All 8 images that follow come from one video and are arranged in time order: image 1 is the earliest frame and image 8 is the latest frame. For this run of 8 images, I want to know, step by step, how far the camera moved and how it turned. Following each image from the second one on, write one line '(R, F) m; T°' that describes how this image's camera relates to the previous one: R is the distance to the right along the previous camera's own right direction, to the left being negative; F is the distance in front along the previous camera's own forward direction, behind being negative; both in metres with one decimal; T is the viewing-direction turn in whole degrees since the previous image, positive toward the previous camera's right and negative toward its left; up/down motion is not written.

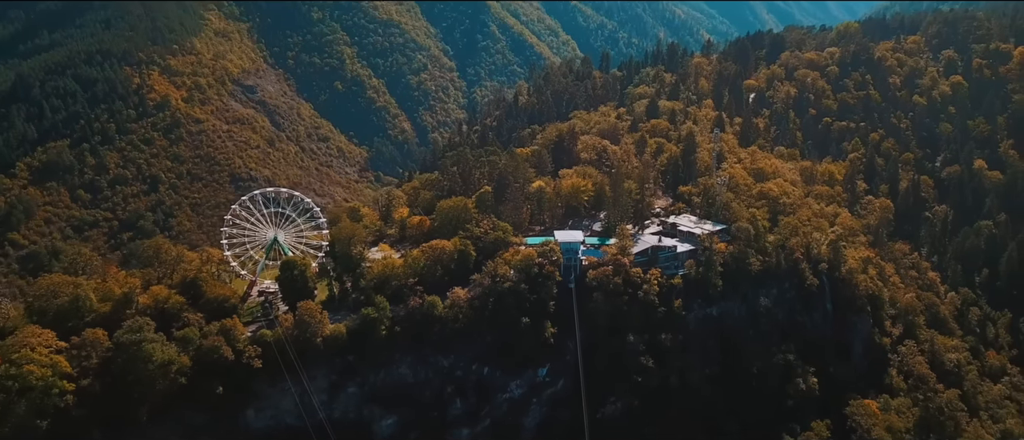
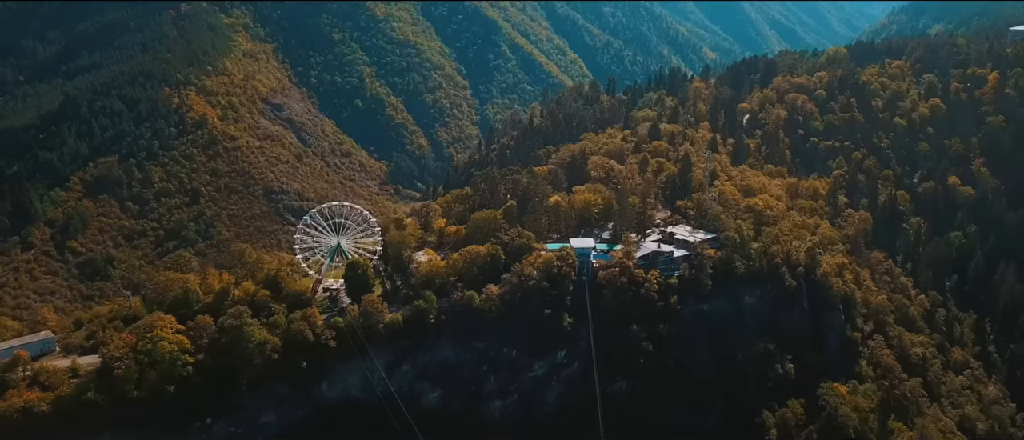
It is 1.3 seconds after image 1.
(-1.1, -7.6) m; 0°
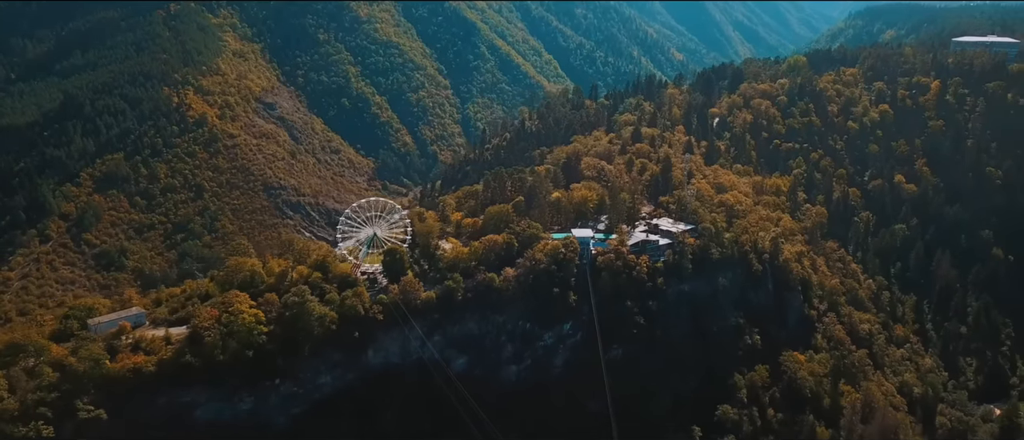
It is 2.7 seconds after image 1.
(-3.2, -7.6) m; +3°
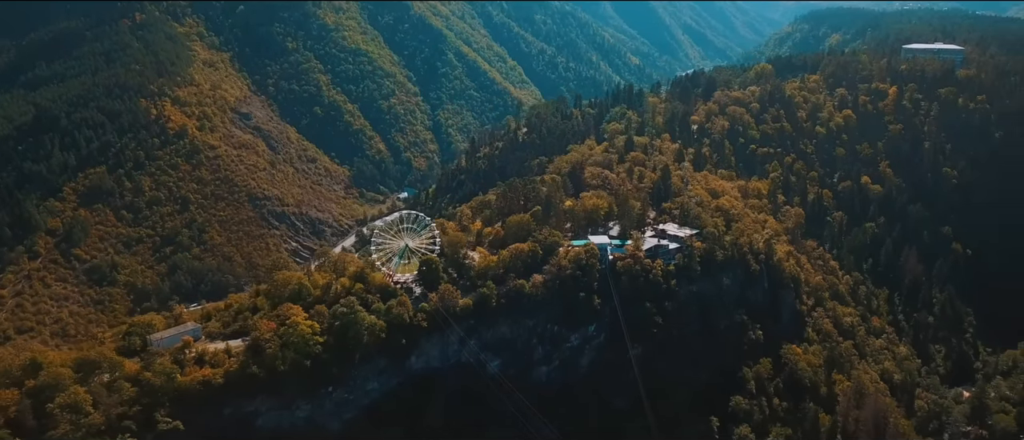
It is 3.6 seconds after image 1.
(-5.6, -2.9) m; +4°
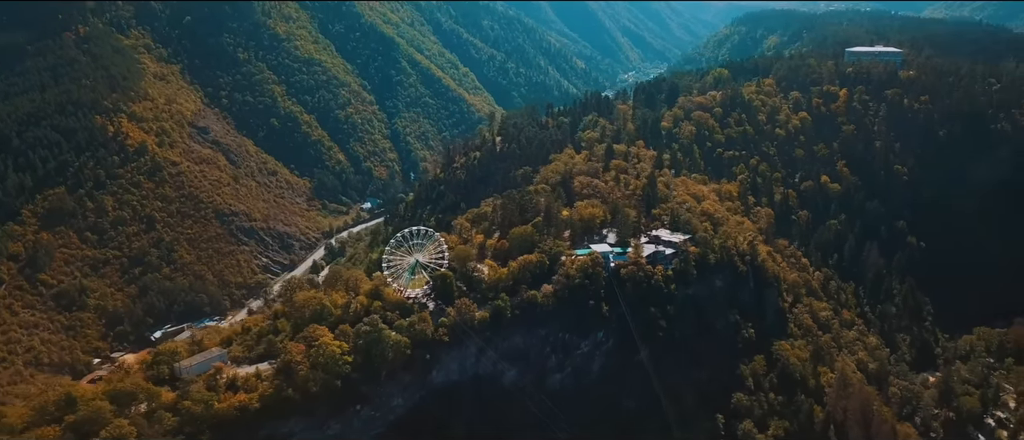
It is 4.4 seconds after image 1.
(-5.1, -1.1) m; +5°
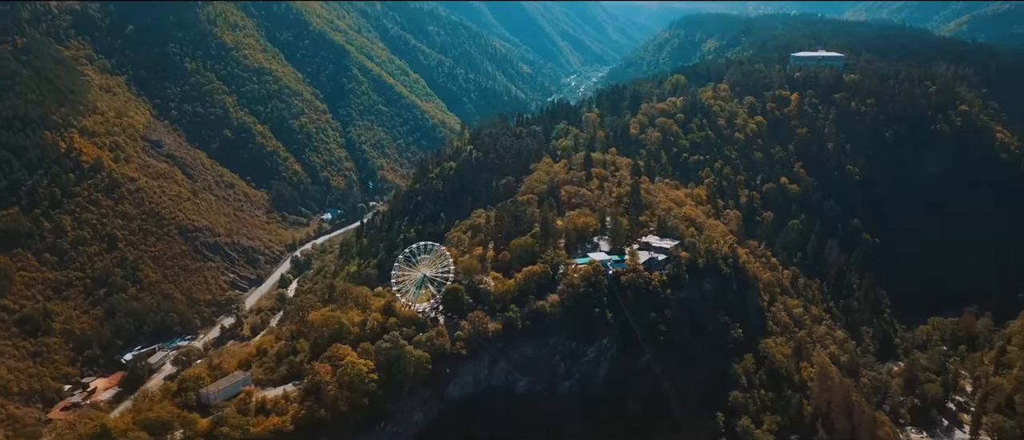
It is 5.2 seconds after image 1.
(-5.1, -1.0) m; +5°
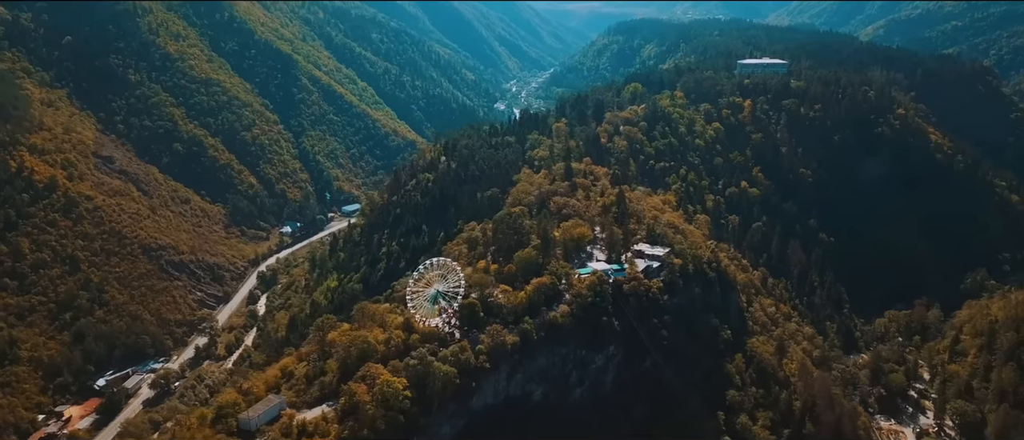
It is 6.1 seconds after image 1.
(-5.9, -1.2) m; +5°
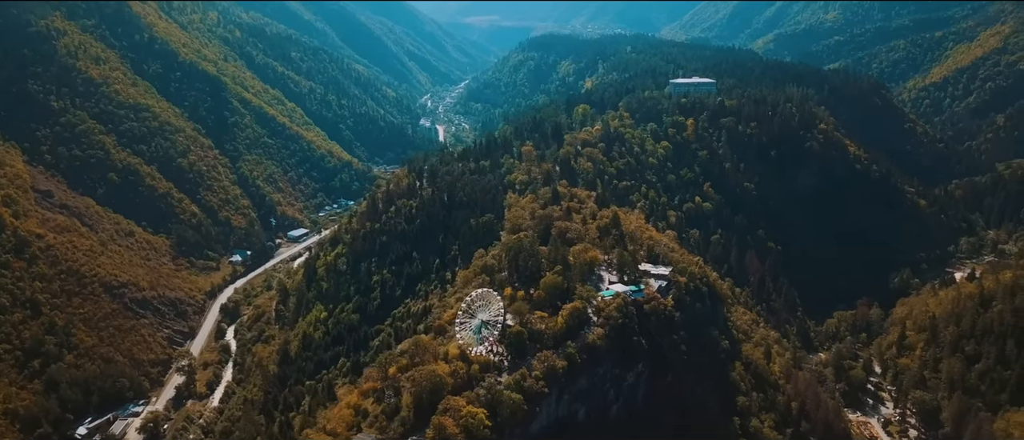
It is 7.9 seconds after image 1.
(-11.2, -2.3) m; +8°
